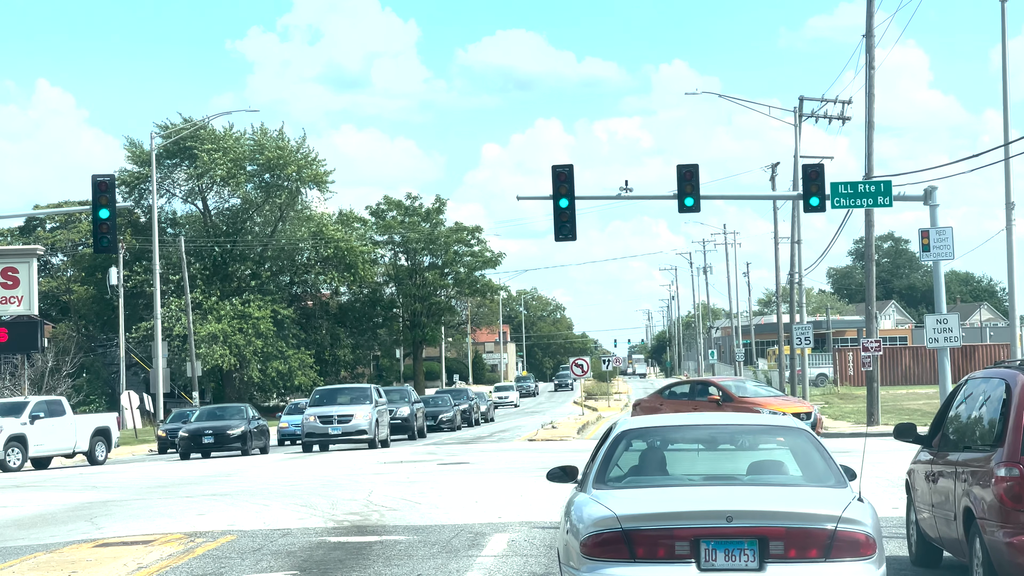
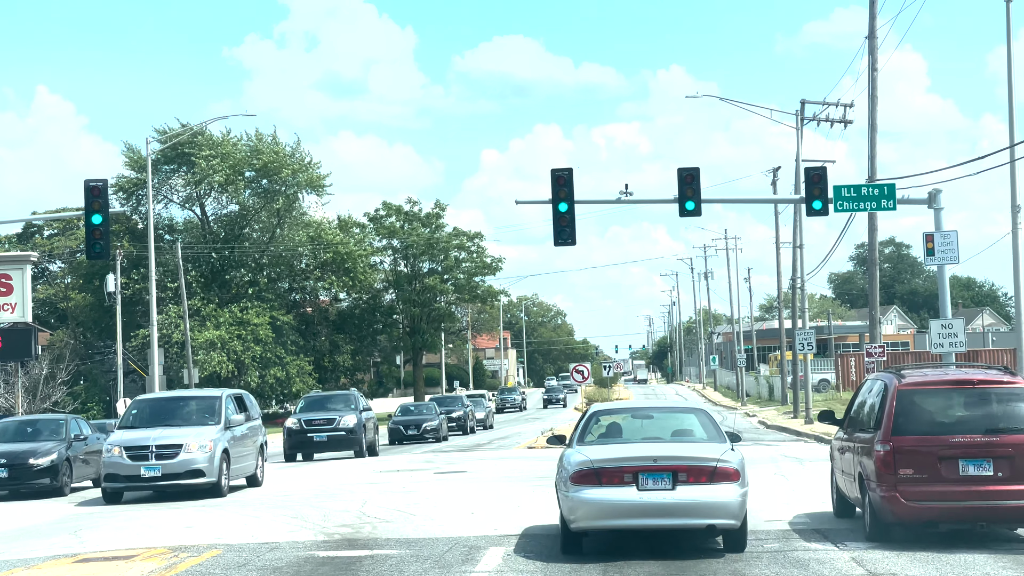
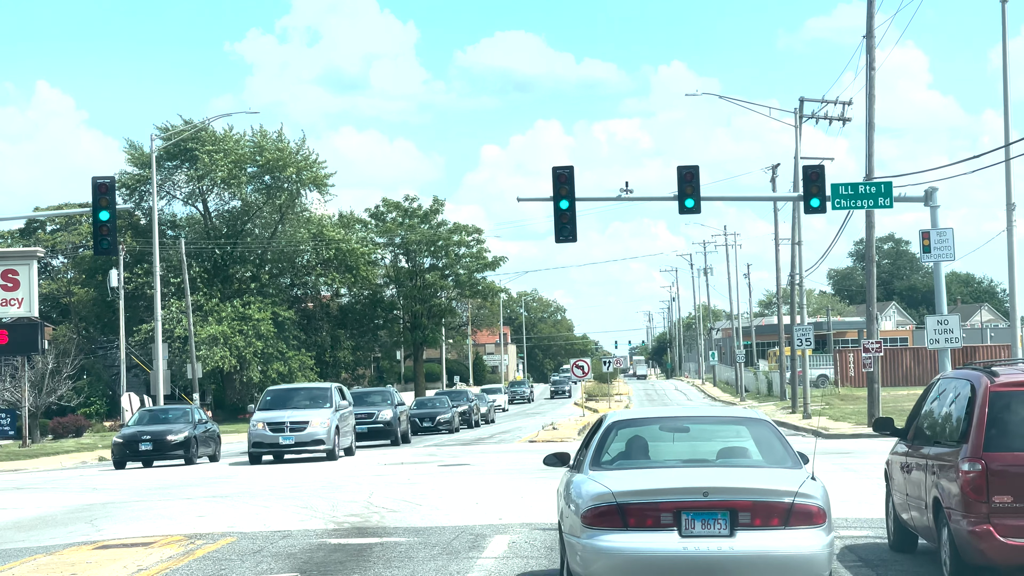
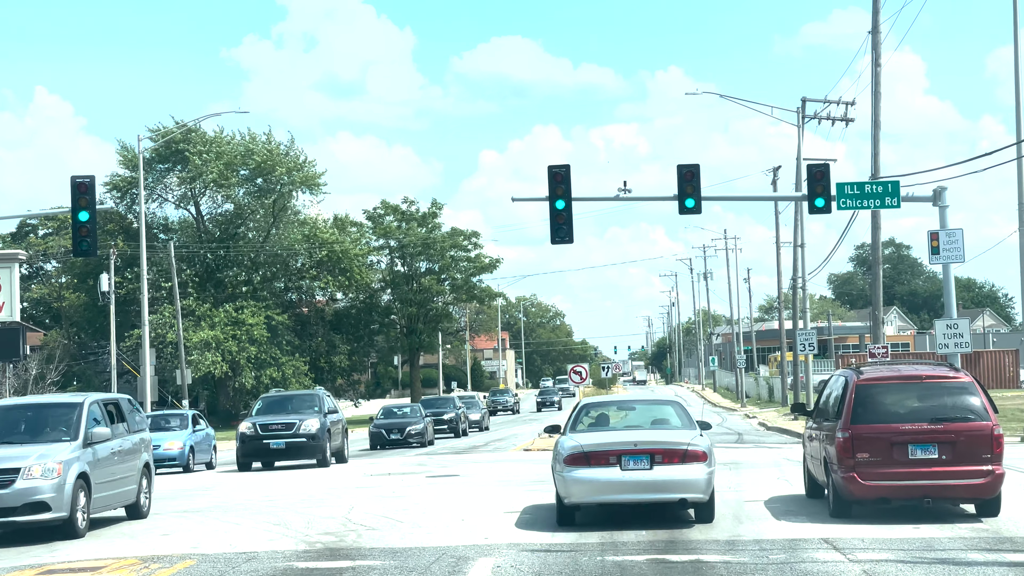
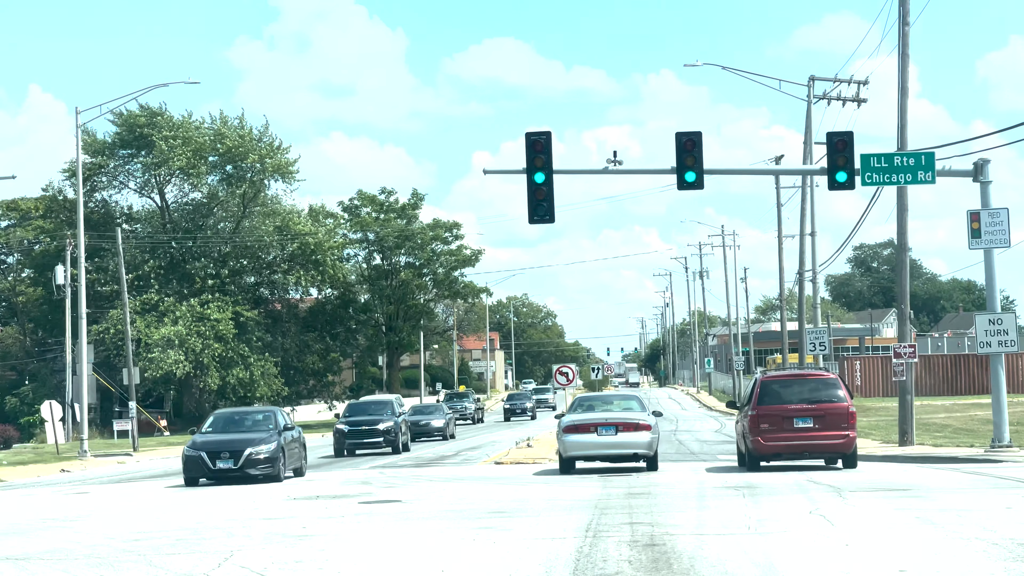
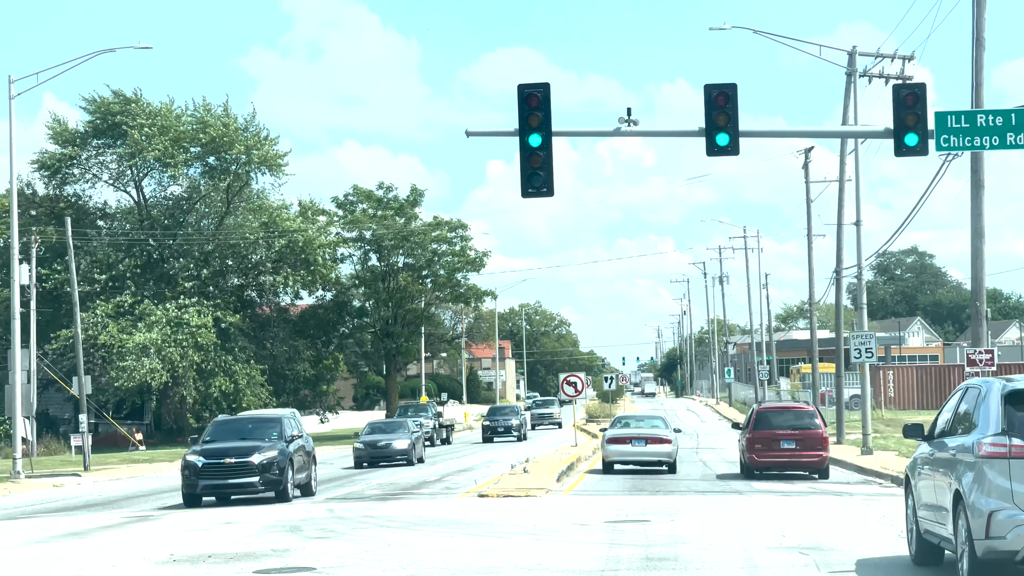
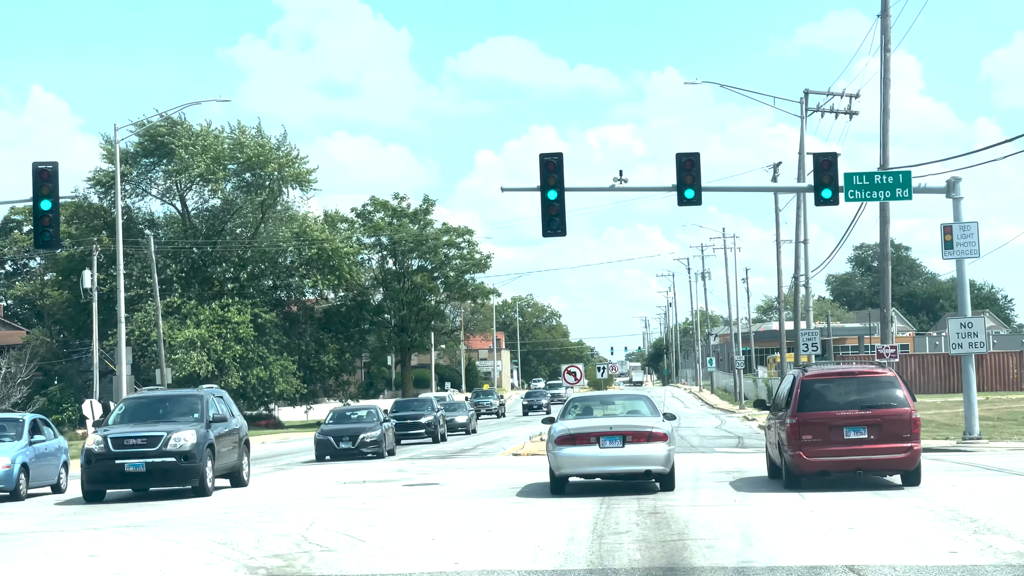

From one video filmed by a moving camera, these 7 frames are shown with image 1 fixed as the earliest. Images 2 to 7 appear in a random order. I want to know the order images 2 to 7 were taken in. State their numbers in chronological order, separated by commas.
3, 2, 4, 7, 5, 6
